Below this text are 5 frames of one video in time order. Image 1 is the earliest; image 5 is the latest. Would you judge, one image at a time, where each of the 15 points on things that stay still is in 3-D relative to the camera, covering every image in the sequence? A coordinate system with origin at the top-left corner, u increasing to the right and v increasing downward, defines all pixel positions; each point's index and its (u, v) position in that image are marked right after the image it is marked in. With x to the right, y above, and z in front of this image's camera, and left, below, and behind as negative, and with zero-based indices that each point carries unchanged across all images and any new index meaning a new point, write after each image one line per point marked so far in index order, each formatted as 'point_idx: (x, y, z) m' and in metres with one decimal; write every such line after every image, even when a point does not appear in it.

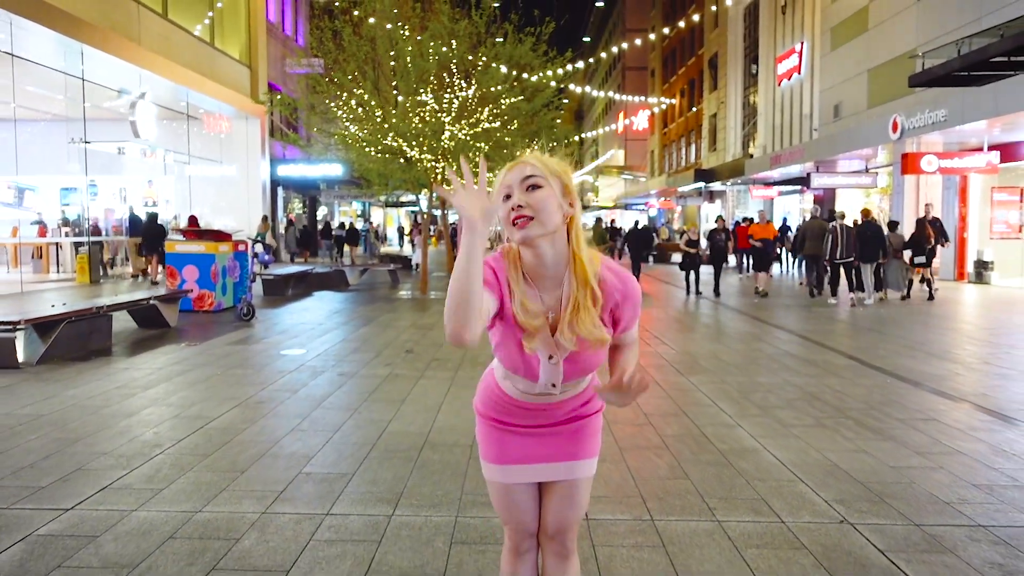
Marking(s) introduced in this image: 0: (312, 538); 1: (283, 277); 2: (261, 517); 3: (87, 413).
0: (-0.9, -1.1, +4.1) m
1: (-3.8, +0.2, +15.3) m
2: (-1.2, -1.1, +4.3) m
3: (-2.9, -0.9, +6.3) m
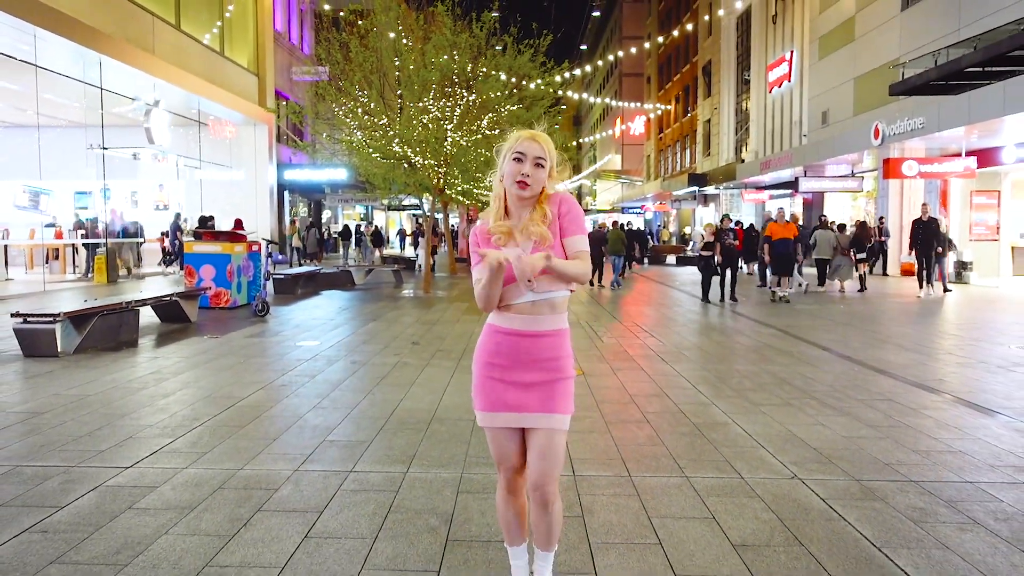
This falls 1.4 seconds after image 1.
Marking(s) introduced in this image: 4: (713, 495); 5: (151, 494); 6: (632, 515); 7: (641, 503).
0: (-0.9, -1.0, +4.8) m
1: (-3.8, +0.2, +16.0) m
2: (-1.2, -1.0, +5.0) m
3: (-2.9, -0.8, +7.0) m
4: (+1.0, -1.1, +4.8) m
5: (-1.8, -1.0, +4.6) m
6: (+0.6, -1.1, +4.5) m
7: (+0.7, -1.1, +4.6) m
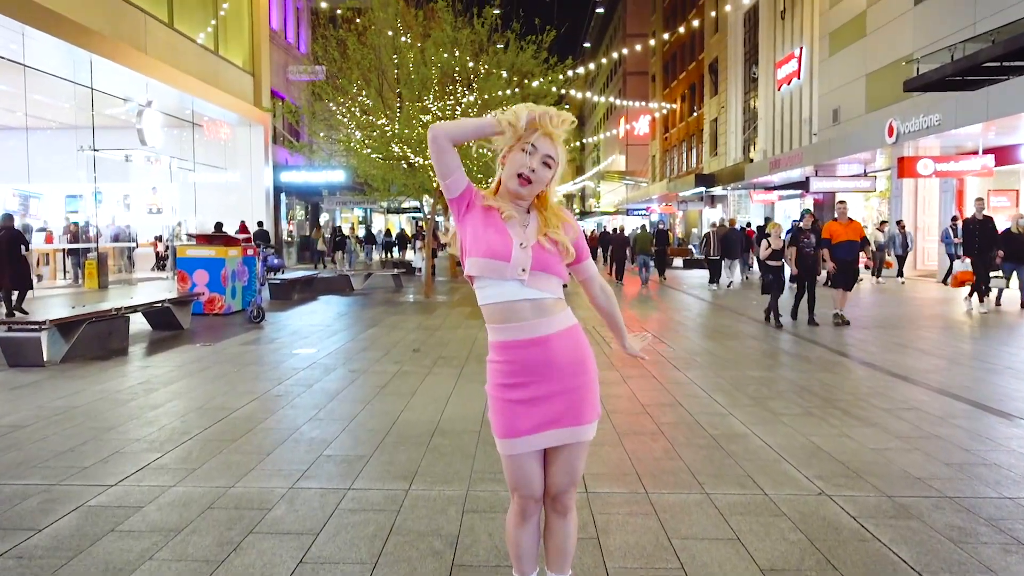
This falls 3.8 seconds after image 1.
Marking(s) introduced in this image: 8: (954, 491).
0: (-0.9, -1.1, +4.5) m
1: (-3.8, +0.1, +15.7) m
2: (-1.1, -1.0, +4.7) m
3: (-2.9, -0.8, +6.7) m
4: (+1.1, -1.1, +4.4) m
5: (-1.8, -1.1, +4.3) m
6: (+0.6, -1.1, +4.1) m
7: (+0.7, -1.1, +4.3) m
8: (+2.3, -1.1, +4.8) m
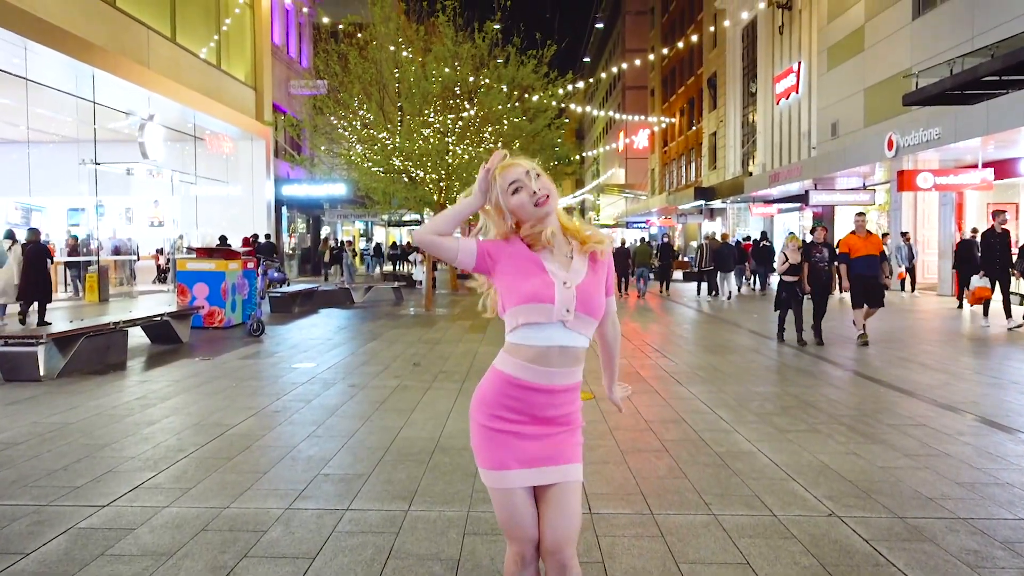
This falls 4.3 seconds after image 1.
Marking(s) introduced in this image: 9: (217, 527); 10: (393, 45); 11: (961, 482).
0: (-0.8, -1.1, +4.3) m
1: (-3.8, -0.1, +15.6) m
2: (-1.1, -1.1, +4.6) m
3: (-2.9, -0.9, +6.6) m
4: (+1.1, -1.2, +4.3) m
5: (-1.8, -1.1, +4.2) m
6: (+0.6, -1.2, +4.0) m
7: (+0.7, -1.2, +4.2) m
8: (+2.3, -1.2, +4.7) m
9: (-1.4, -1.1, +4.3) m
10: (-2.5, +5.1, +19.1) m
11: (+2.6, -1.1, +5.3) m
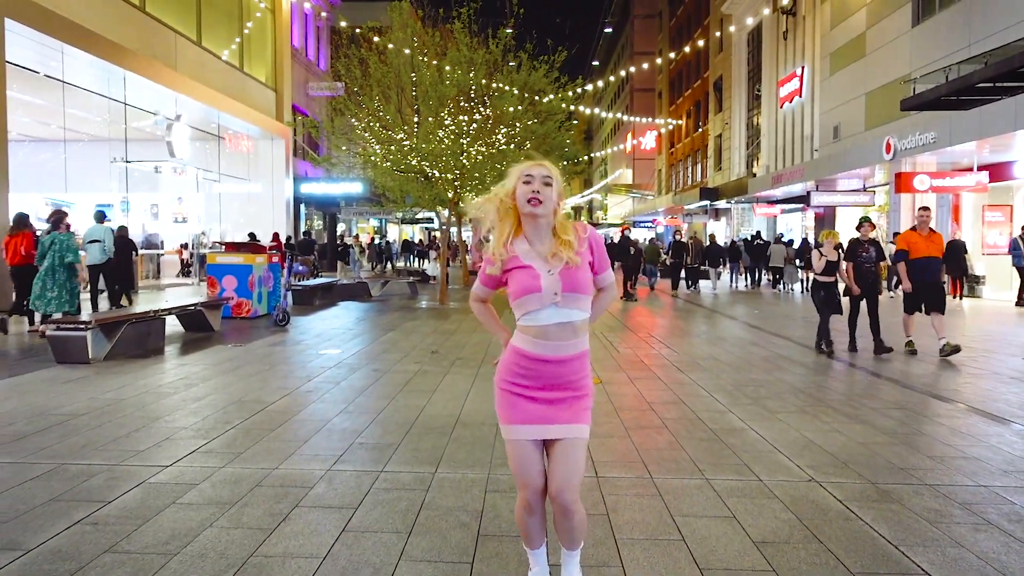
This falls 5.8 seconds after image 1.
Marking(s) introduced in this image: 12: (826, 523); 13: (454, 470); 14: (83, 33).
0: (-0.8, -1.1, +4.9) m
1: (-3.6, 0.0, +16.2) m
2: (-1.0, -1.0, +5.2) m
3: (-2.8, -0.9, +7.2) m
4: (+1.2, -1.1, +4.9) m
5: (-1.7, -1.1, +4.8) m
6: (+0.7, -1.1, +4.6) m
7: (+0.8, -1.1, +4.8) m
8: (+2.4, -1.1, +5.3) m
9: (-1.3, -1.1, +5.0) m
10: (-2.2, +5.2, +19.8) m
11: (+2.7, -1.1, +5.8) m
12: (+1.6, -1.2, +4.5) m
13: (-0.3, -1.0, +5.3) m
14: (-6.7, +4.0, +14.2) m
